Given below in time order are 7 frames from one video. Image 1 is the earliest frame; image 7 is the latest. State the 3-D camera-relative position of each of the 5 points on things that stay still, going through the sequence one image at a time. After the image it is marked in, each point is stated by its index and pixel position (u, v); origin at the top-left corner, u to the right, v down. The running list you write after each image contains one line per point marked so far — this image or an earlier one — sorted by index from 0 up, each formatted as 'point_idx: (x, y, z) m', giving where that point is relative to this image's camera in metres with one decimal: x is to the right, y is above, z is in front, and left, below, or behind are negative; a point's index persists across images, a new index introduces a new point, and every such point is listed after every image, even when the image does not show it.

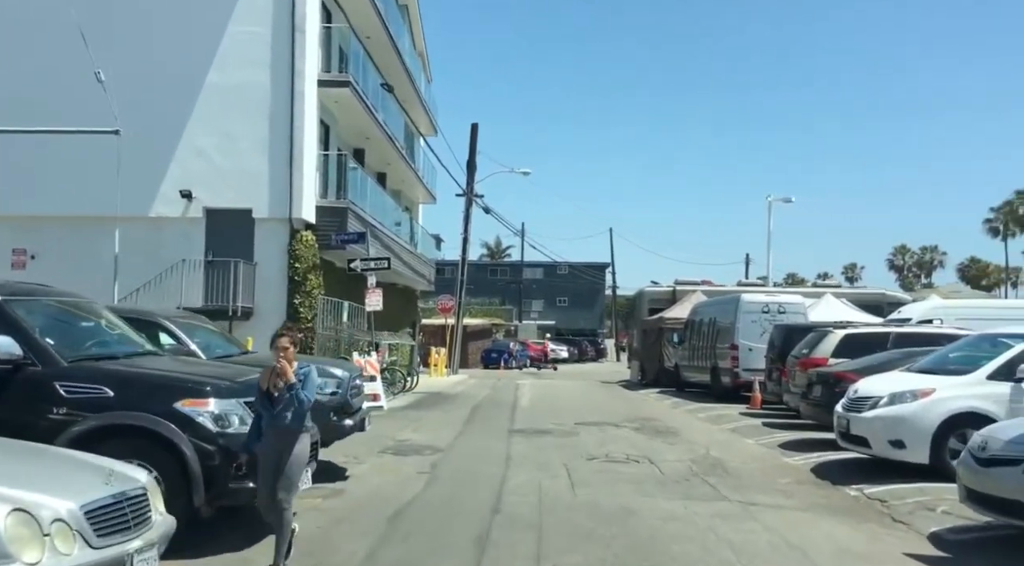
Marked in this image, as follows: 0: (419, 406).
0: (-2.1, -2.7, +19.4) m
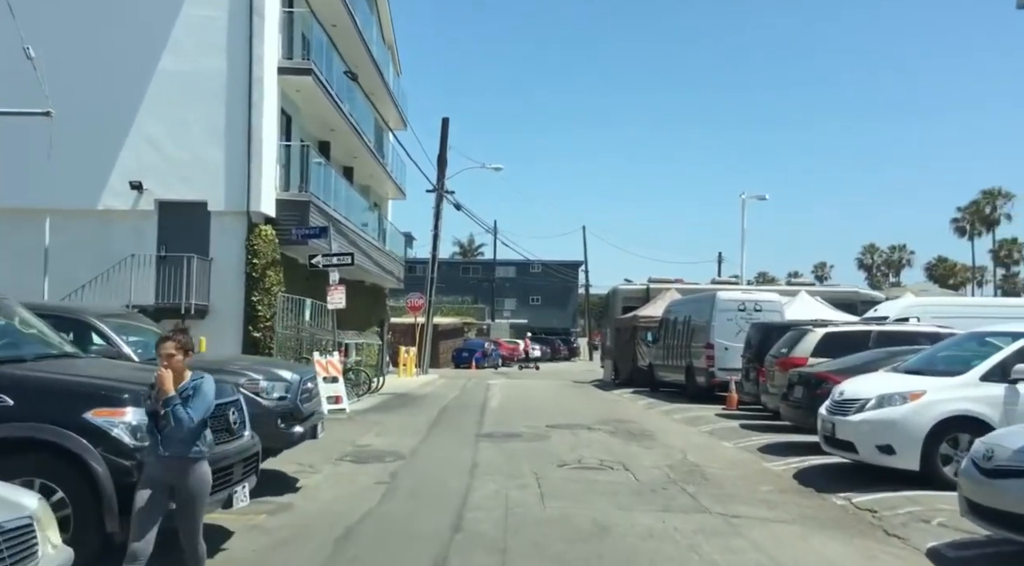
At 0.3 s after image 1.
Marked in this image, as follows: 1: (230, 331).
0: (-2.7, -2.7, +18.6) m
1: (-5.8, -1.0, +17.9) m
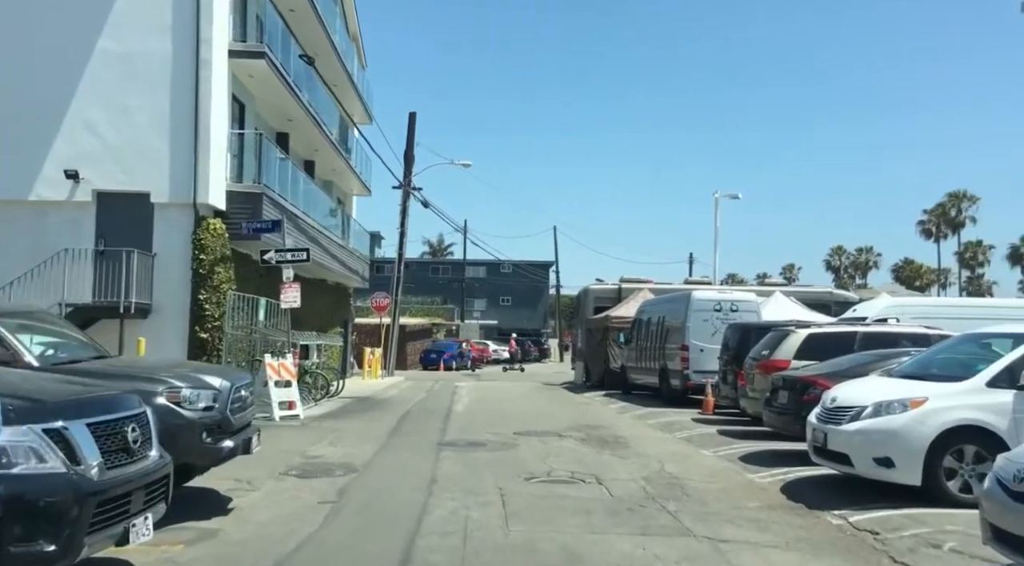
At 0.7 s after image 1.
0: (-3.4, -2.6, +17.5) m
1: (-6.5, -0.9, +16.7) m
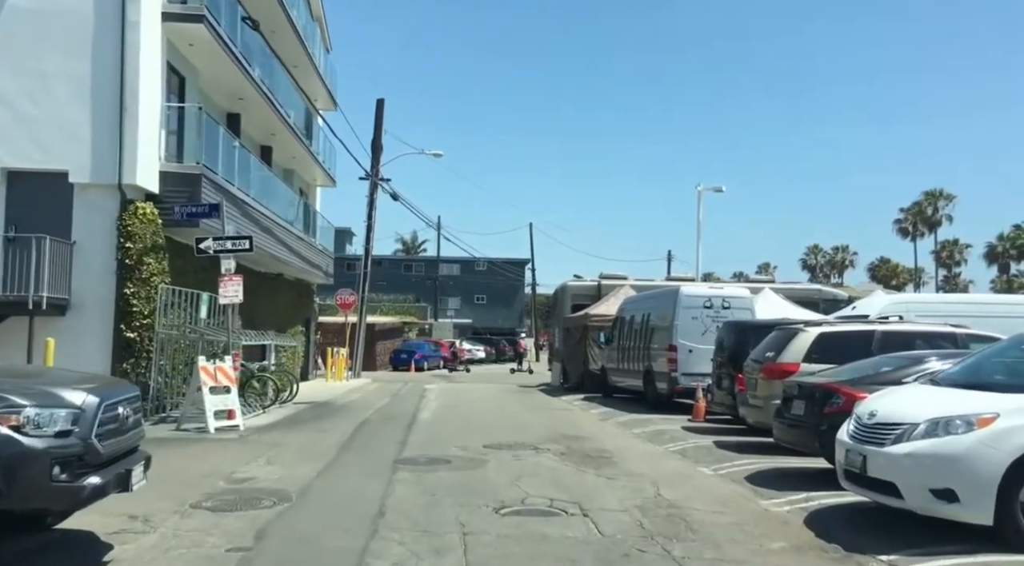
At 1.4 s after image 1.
0: (-3.9, -2.5, +15.5) m
1: (-7.0, -0.8, +14.7) m
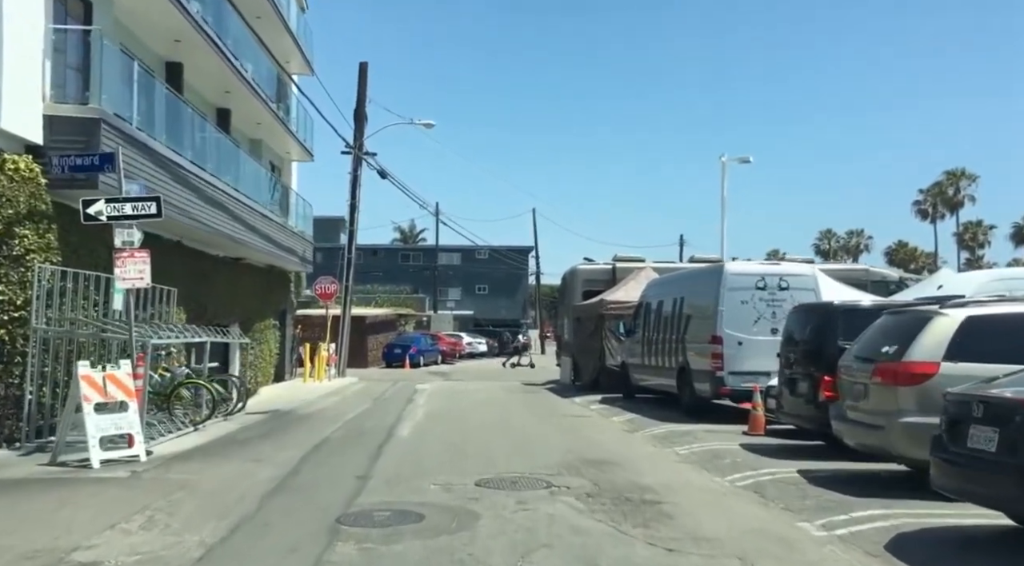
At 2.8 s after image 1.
0: (-3.9, -2.2, +11.7) m
1: (-7.0, -0.5, +10.8) m
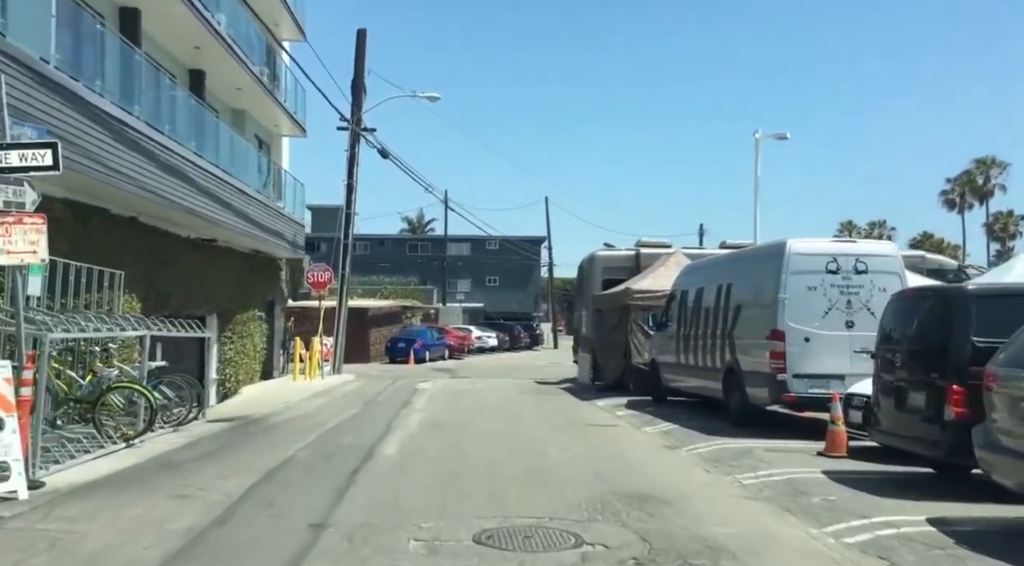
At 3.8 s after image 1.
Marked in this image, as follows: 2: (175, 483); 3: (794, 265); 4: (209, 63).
0: (-3.8, -2.0, +8.9) m
1: (-6.8, -0.3, +8.1) m
2: (-3.3, -2.0, +8.5) m
3: (+3.9, +0.3, +12.1) m
4: (-6.9, +5.0, +19.7) m
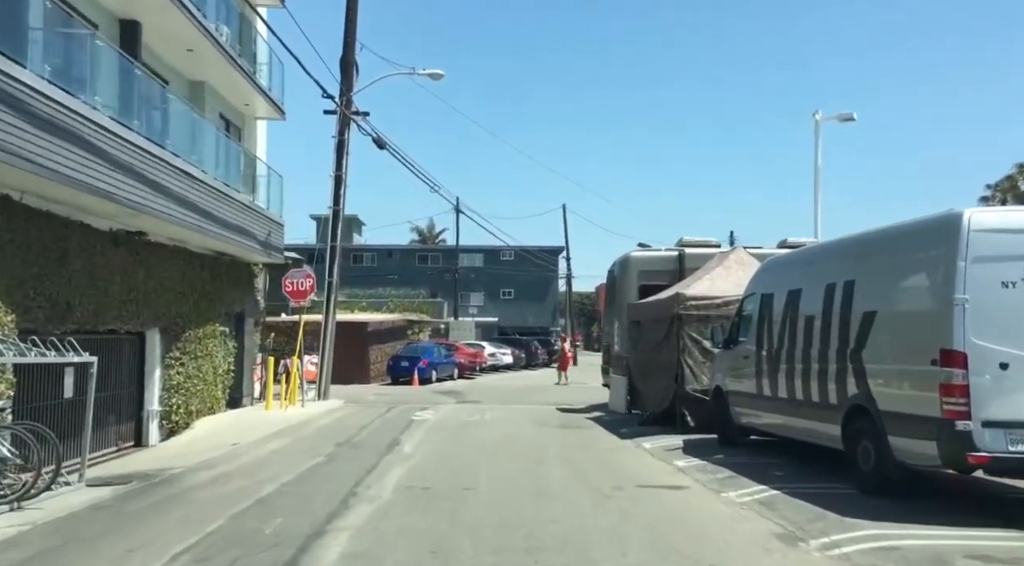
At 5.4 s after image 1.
0: (-3.6, -1.9, +4.6) m
1: (-6.7, -0.2, +3.8) m
2: (-3.1, -1.9, +4.1) m
3: (+4.1, +0.3, +7.6) m
4: (-6.6, +4.9, +15.5) m
